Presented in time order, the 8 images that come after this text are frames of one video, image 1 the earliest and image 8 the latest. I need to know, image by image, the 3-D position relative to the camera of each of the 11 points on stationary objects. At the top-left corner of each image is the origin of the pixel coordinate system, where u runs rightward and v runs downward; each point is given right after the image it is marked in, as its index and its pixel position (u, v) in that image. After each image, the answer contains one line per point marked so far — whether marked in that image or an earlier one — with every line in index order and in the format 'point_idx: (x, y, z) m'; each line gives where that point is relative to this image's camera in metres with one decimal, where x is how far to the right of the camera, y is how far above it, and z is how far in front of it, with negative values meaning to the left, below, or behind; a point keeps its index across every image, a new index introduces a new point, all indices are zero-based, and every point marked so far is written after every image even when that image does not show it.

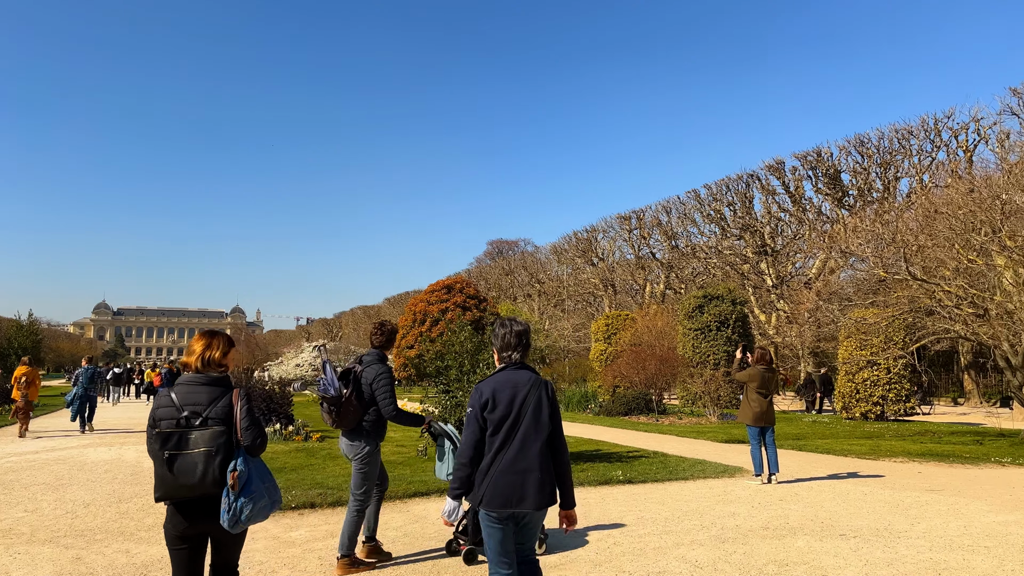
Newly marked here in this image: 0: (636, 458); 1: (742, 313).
0: (+1.3, -1.7, +7.8) m
1: (+5.7, -0.7, +19.3) m
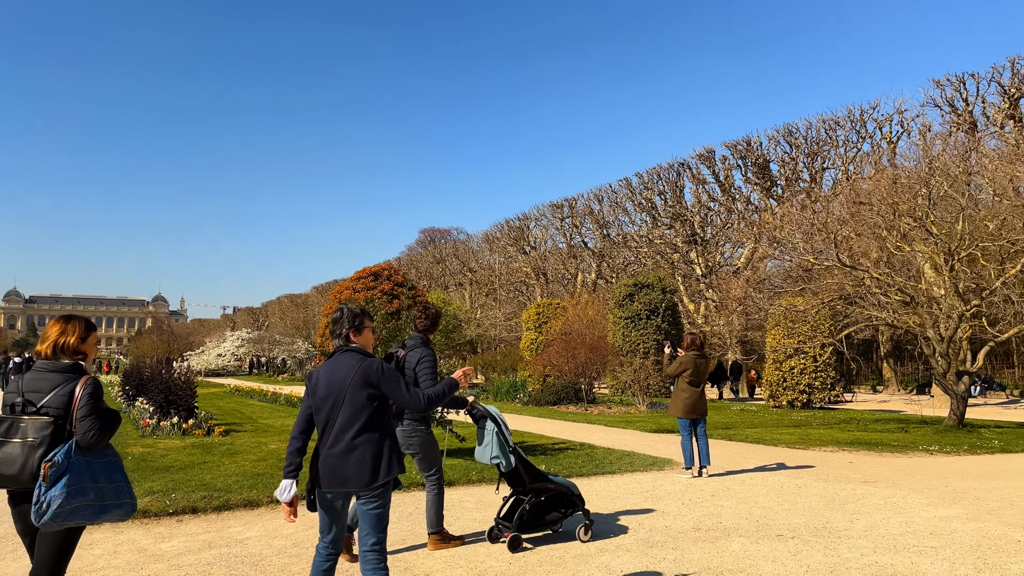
0: (+0.5, -1.5, +7.4) m
1: (+3.9, -0.4, +19.2) m
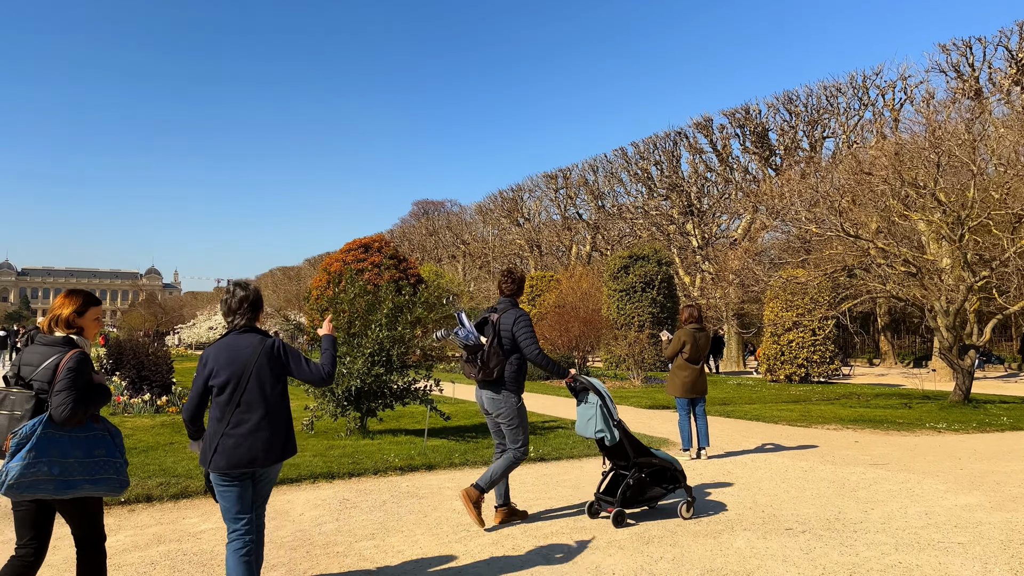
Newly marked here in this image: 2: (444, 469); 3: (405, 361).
0: (+0.4, -1.3, +7.0) m
1: (+3.7, +0.3, +18.8) m
2: (-0.5, -1.2, +5.2) m
3: (-0.9, -0.6, +6.4) m
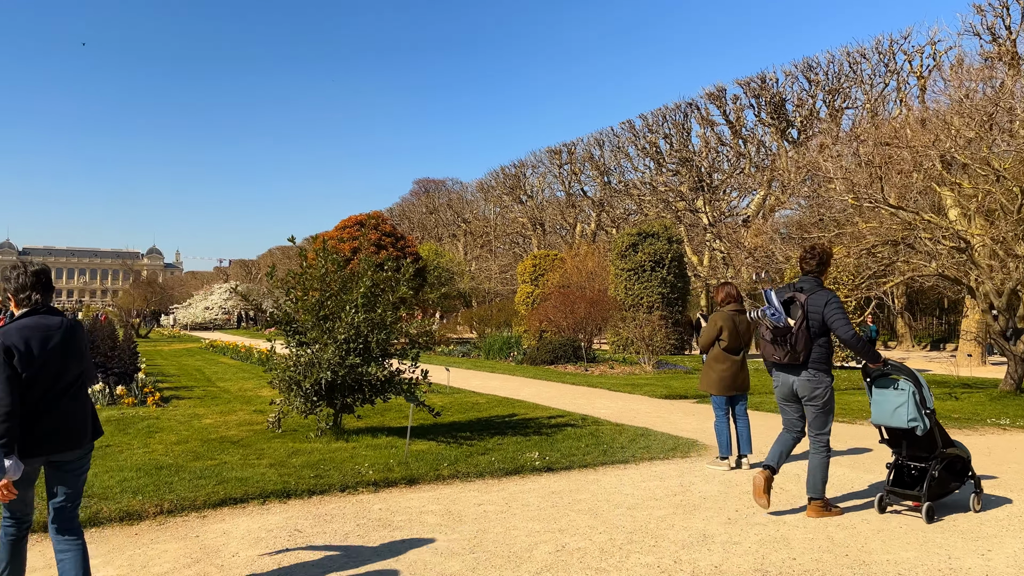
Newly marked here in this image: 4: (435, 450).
0: (+0.4, -1.1, +6.0) m
1: (+3.8, +0.8, +17.7) m
2: (-0.5, -1.1, +4.2) m
3: (-0.9, -0.4, +5.4) m
4: (-0.5, -1.0, +4.9) m
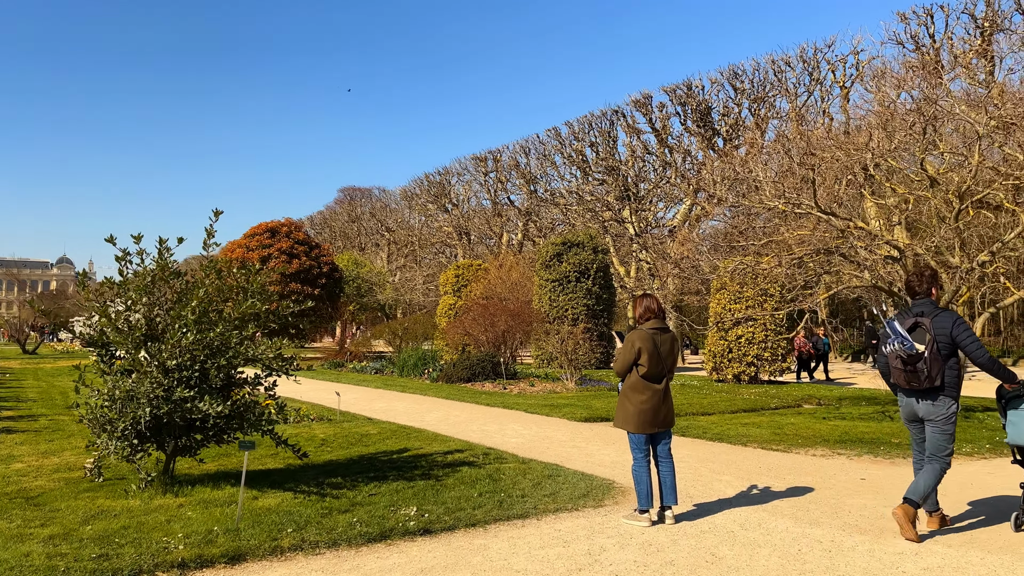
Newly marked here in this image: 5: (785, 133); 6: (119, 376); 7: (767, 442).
0: (-0.4, -1.2, +5.1) m
1: (+2.0, +0.5, +17.1) m
2: (-1.0, -1.1, +3.2) m
3: (-1.6, -0.5, +4.4) m
4: (-1.1, -1.1, +3.9) m
5: (+5.3, +3.0, +15.1) m
6: (-2.1, -0.5, +4.3) m
7: (+2.2, -1.3, +6.7) m
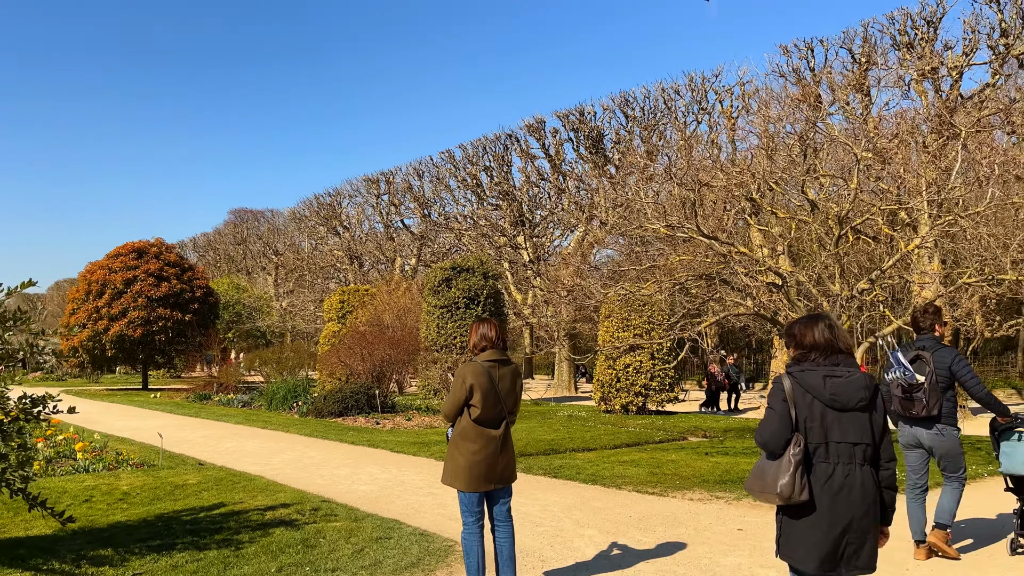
0: (-1.3, -1.3, +4.2) m
1: (-0.4, 0.0, +16.4) m
2: (-1.7, -1.2, +2.2) m
3: (-2.4, -0.6, +3.4) m
4: (-1.9, -1.2, +2.9) m
5: (+3.1, +2.5, +15.0) m
6: (-3.0, -0.6, +3.2) m
7: (+1.0, -1.5, +6.1) m
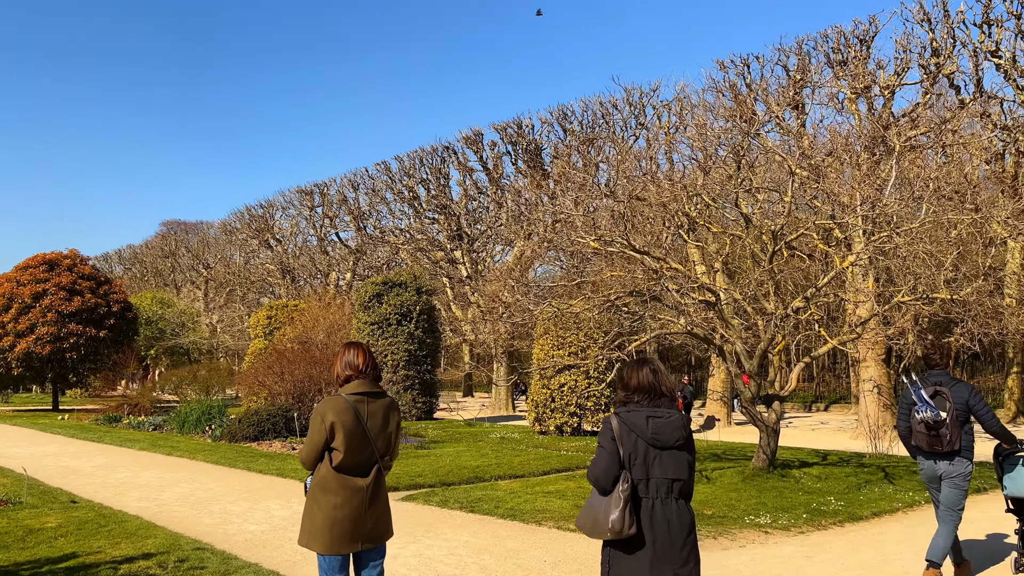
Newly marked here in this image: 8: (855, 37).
0: (-1.8, -1.4, +3.5) m
1: (-1.8, -0.4, +15.8) m
2: (-2.1, -1.2, +1.5) m
3: (-2.9, -0.6, +2.7) m
4: (-2.3, -1.2, +2.3) m
5: (+1.9, +2.1, +14.7) m
6: (-3.4, -0.6, +2.4) m
7: (+0.4, -1.7, +5.6) m
8: (+6.0, +4.4, +13.6) m
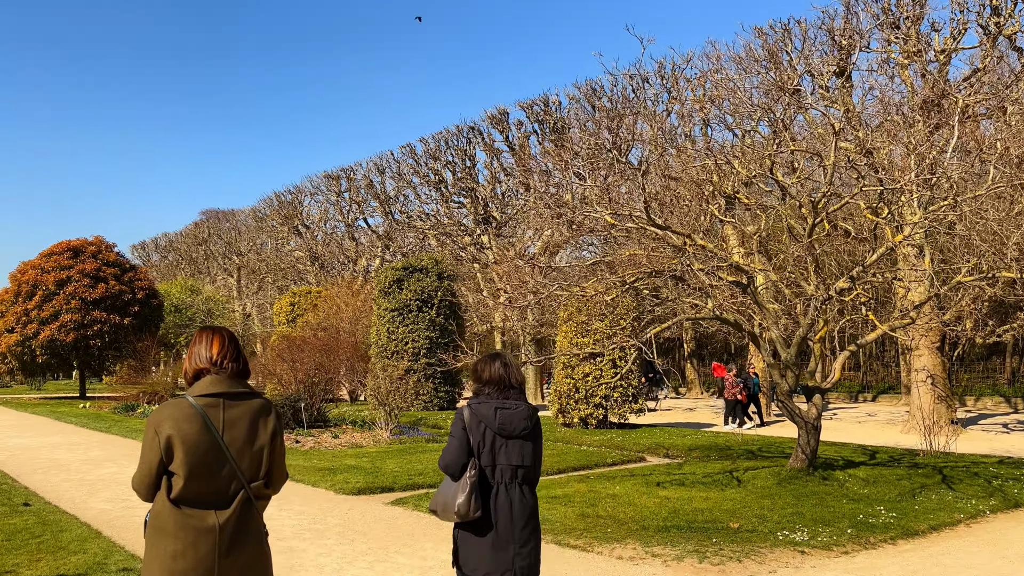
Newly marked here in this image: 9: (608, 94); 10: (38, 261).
0: (-2.0, -1.3, +2.9) m
1: (-1.3, -0.1, +15.2) m
2: (-2.3, -1.1, +0.9) m
3: (-3.0, -0.5, +2.1) m
4: (-2.5, -1.1, +1.7) m
5: (+2.3, +2.4, +13.8) m
6: (-3.6, -0.5, +1.9) m
7: (+0.3, -1.5, +4.8) m
8: (+6.4, +4.7, +12.5) m
9: (+2.2, +4.3, +17.4) m
10: (-11.9, +0.7, +19.5) m
